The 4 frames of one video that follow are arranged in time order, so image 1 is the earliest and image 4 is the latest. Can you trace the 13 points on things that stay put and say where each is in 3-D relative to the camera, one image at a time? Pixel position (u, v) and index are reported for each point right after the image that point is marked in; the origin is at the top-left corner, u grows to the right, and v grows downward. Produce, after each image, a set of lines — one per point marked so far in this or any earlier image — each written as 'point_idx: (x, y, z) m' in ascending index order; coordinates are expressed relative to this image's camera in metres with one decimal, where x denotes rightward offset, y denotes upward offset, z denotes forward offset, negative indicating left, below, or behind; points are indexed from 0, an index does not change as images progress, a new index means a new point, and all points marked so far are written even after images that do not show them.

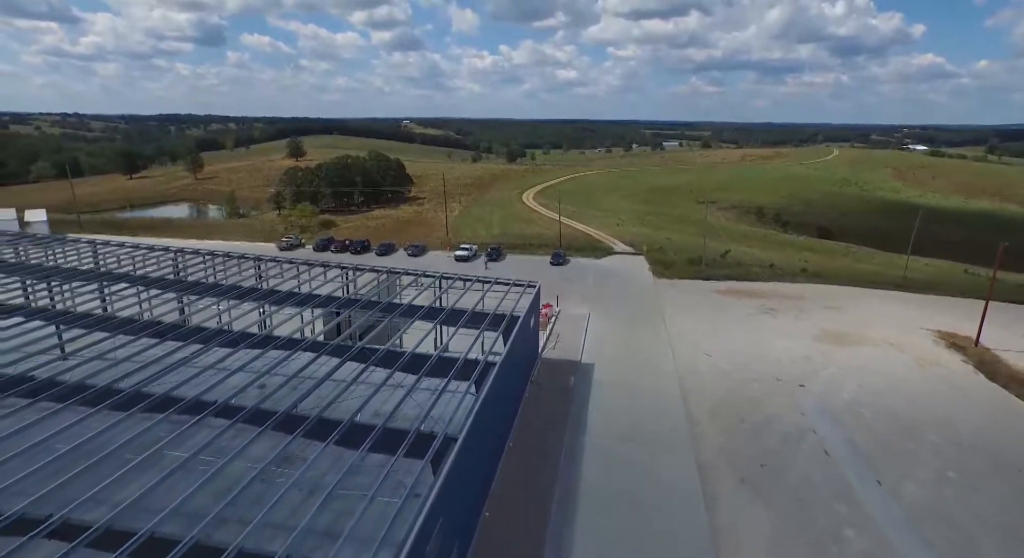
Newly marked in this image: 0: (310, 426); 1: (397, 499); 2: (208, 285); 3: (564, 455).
0: (-4.0, -2.8, +11.0) m
1: (-2.0, -3.6, +9.2) m
2: (-10.7, -0.1, +19.2) m
3: (+1.4, -4.6, +14.3) m
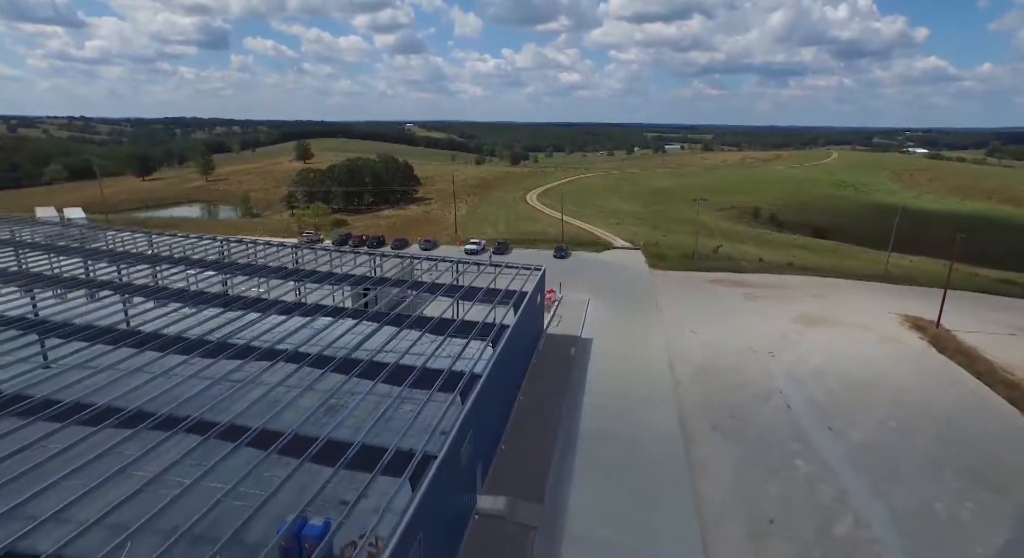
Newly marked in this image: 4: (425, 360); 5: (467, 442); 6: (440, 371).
0: (-3.8, -2.2, +13.6) m
1: (-1.7, -2.9, +11.9) m
2: (-10.4, +0.6, +21.9) m
3: (+1.7, -3.9, +16.9) m
4: (-2.2, -2.0, +14.3) m
5: (-0.9, -3.4, +11.7) m
6: (-1.8, -2.2, +13.8) m
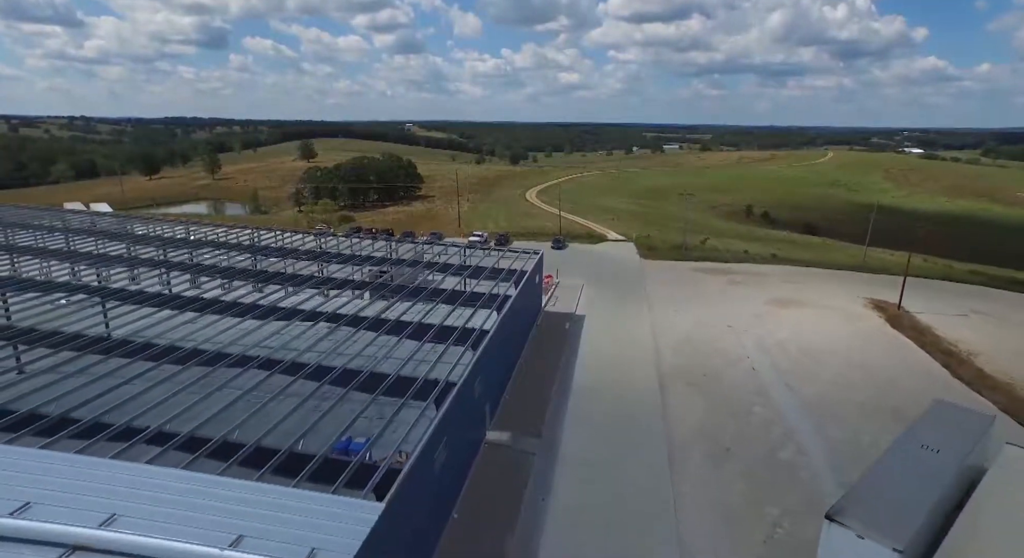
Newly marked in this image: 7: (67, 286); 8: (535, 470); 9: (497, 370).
0: (-3.7, -1.4, +16.3) m
1: (-1.6, -2.2, +14.5) m
2: (-10.4, +1.3, +24.5) m
3: (+1.8, -3.2, +19.5) m
4: (-2.2, -1.3, +17.0) m
5: (-0.9, -2.7, +14.3) m
6: (-1.7, -1.5, +16.5) m
7: (-15.1, -0.2, +18.4) m
8: (+0.6, -4.9, +14.0) m
9: (-0.5, -2.7, +16.0) m
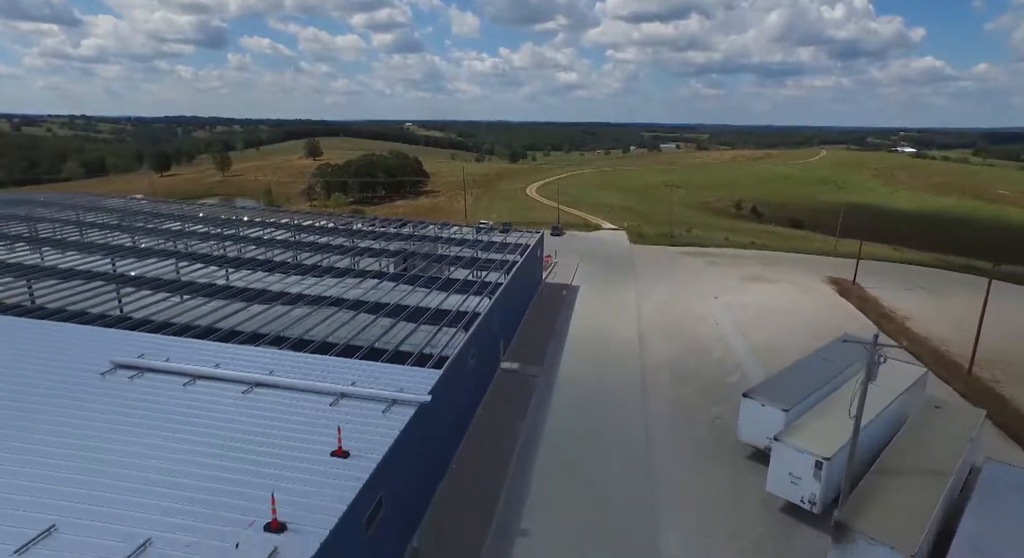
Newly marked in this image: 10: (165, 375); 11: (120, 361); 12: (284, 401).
0: (-3.4, -0.2, +20.4) m
1: (-1.4, -0.9, +18.6) m
2: (-10.1, +2.6, +28.6) m
3: (+2.0, -1.9, +23.7) m
4: (-1.9, 0.0, +21.1) m
5: (-0.6, -1.4, +18.5) m
6: (-1.5, -0.2, +20.6) m
7: (-14.8, +1.0, +22.5) m
8: (+0.9, -3.6, +18.2) m
9: (-0.2, -1.4, +20.1) m
10: (-7.2, -2.0, +11.3) m
11: (-8.3, -1.7, +11.6) m
12: (-4.4, -2.4, +10.6) m
